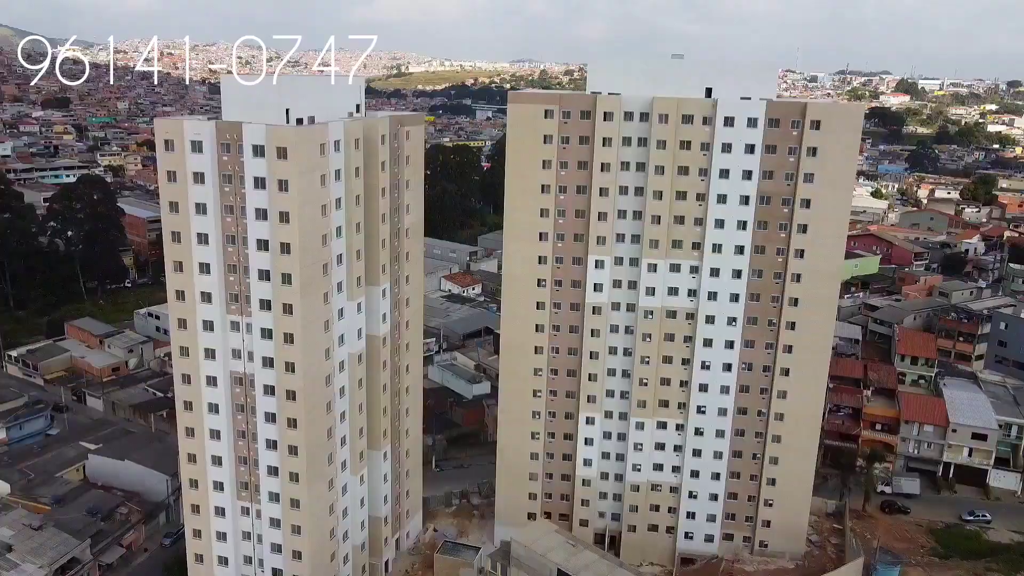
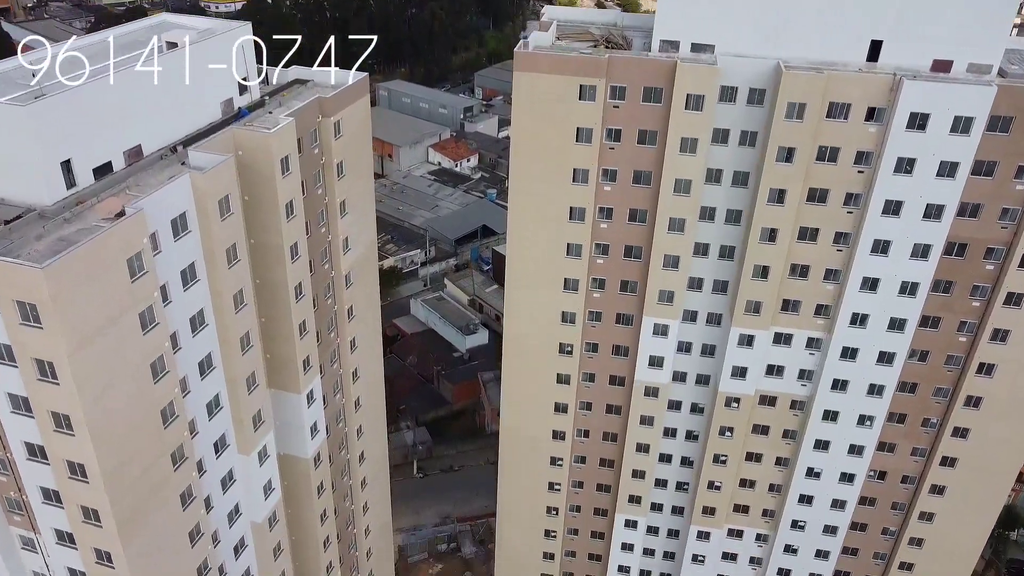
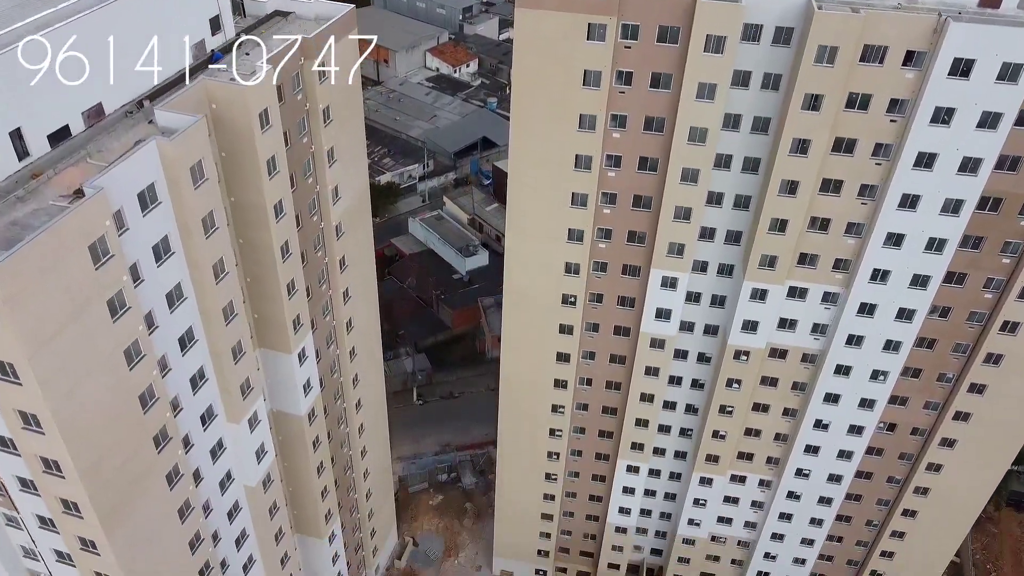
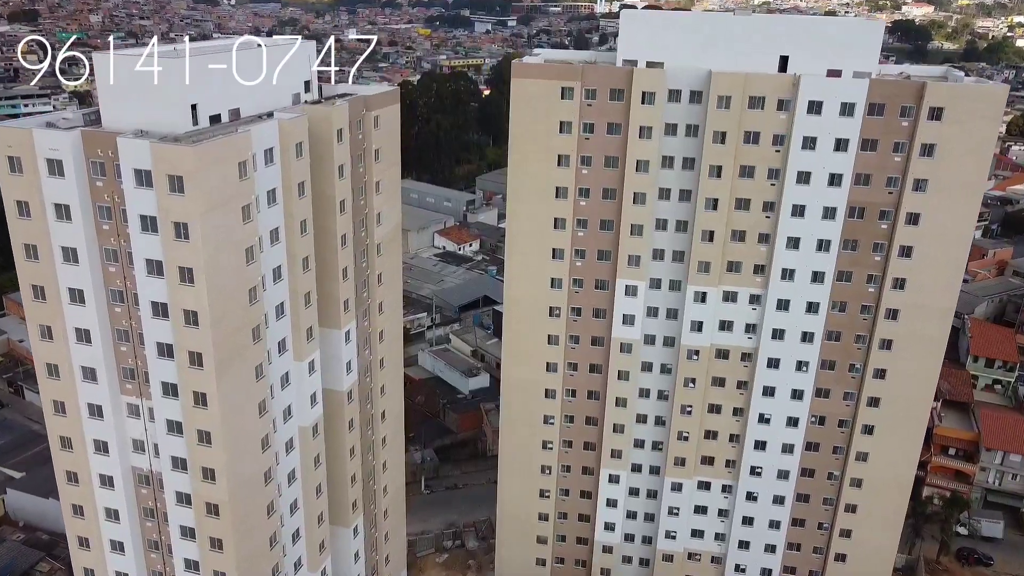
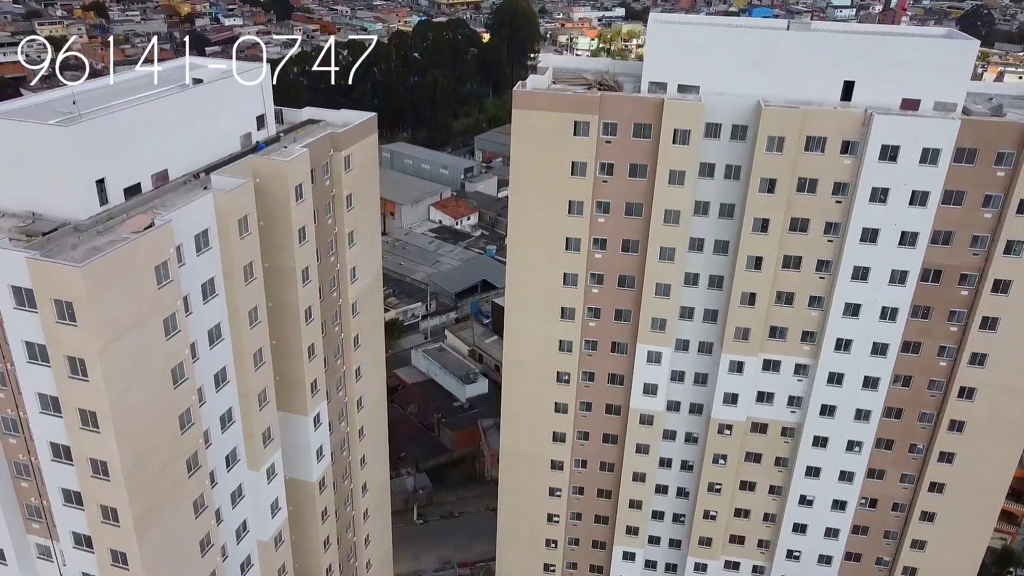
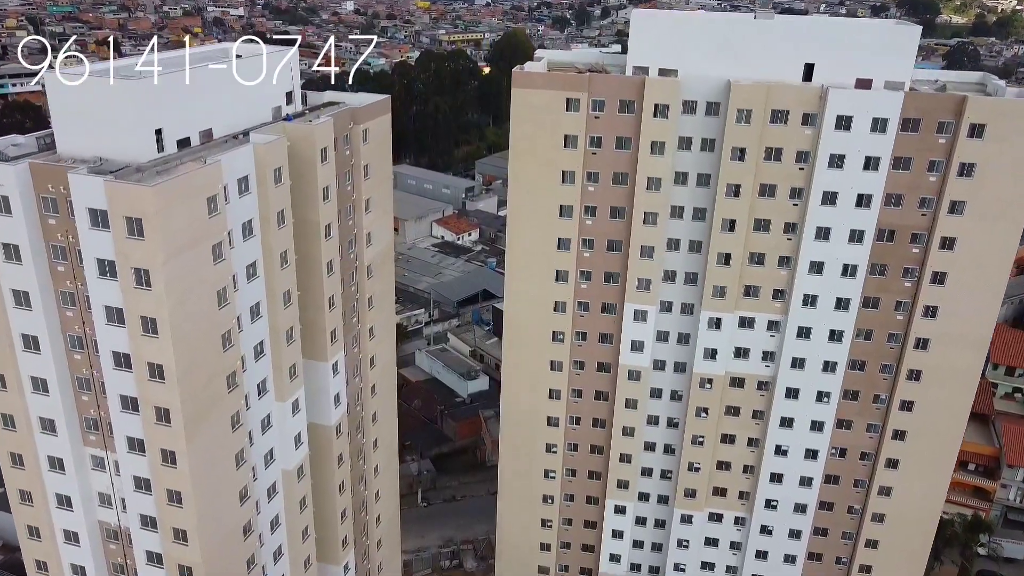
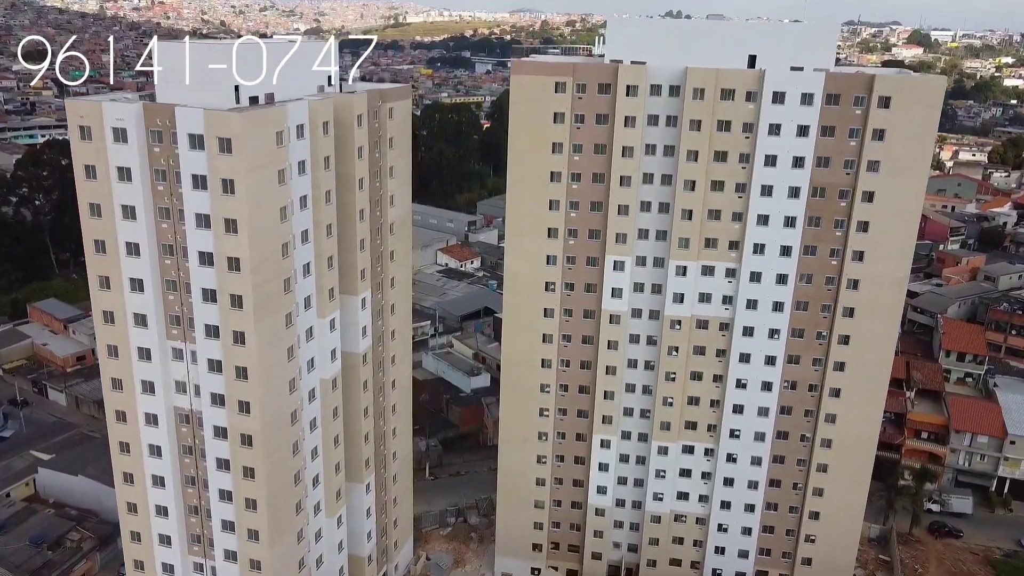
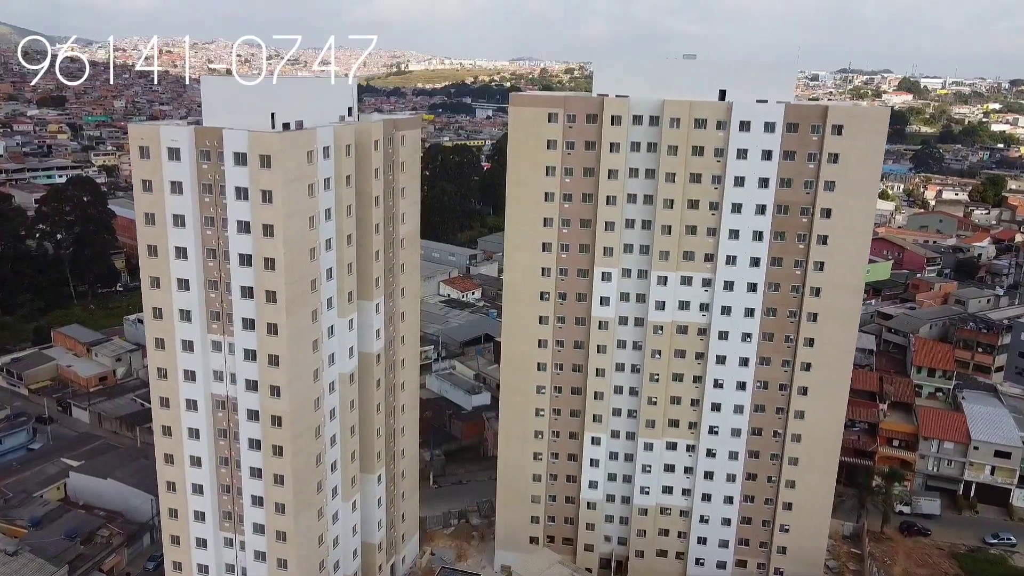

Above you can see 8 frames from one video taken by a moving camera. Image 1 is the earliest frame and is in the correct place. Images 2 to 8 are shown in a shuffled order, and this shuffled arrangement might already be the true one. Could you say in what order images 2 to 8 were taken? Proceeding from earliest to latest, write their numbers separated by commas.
8, 7, 4, 6, 5, 2, 3
